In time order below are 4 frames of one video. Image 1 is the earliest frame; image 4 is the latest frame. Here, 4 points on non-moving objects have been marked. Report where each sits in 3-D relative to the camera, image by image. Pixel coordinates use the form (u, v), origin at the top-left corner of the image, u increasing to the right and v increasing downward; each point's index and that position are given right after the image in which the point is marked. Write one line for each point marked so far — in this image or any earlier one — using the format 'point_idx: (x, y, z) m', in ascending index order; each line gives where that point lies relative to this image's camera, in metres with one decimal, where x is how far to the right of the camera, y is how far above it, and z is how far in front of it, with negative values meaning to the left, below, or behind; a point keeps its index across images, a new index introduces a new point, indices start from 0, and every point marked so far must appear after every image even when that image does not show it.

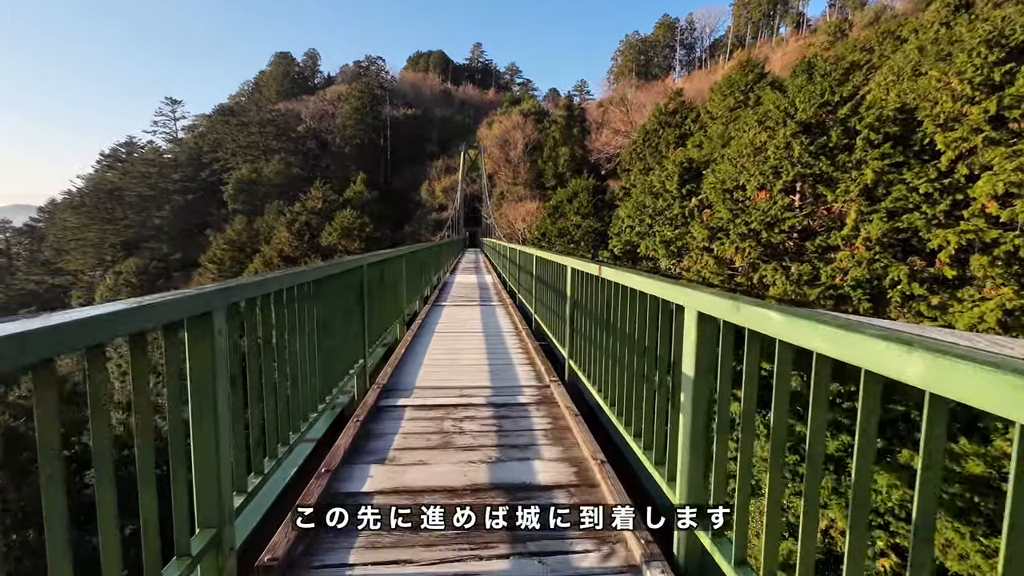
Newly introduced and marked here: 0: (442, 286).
0: (-1.3, 0.0, +9.0) m
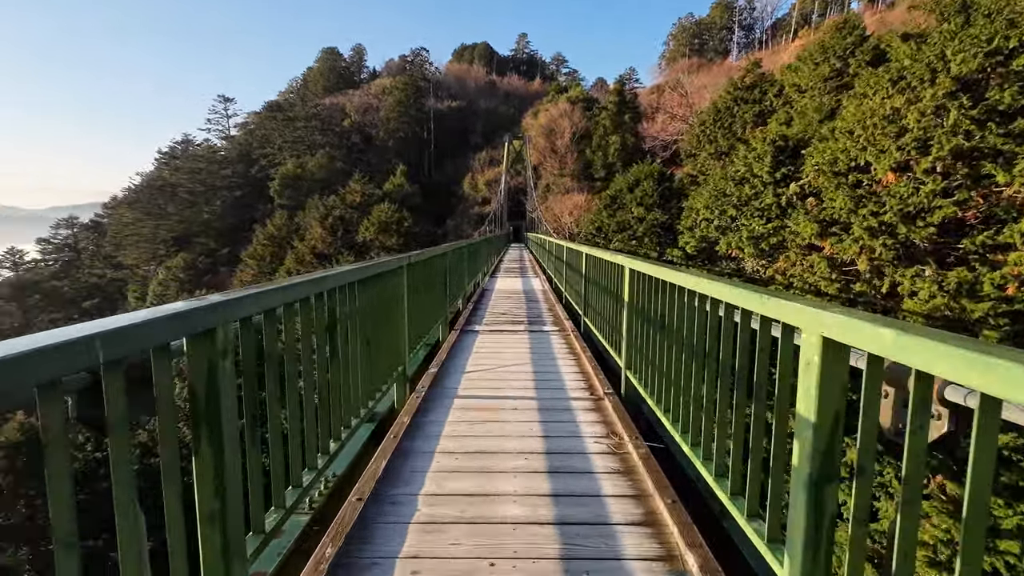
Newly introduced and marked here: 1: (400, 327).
0: (-0.5, 0.0, +7.9) m
1: (-0.6, -0.2, +2.5) m
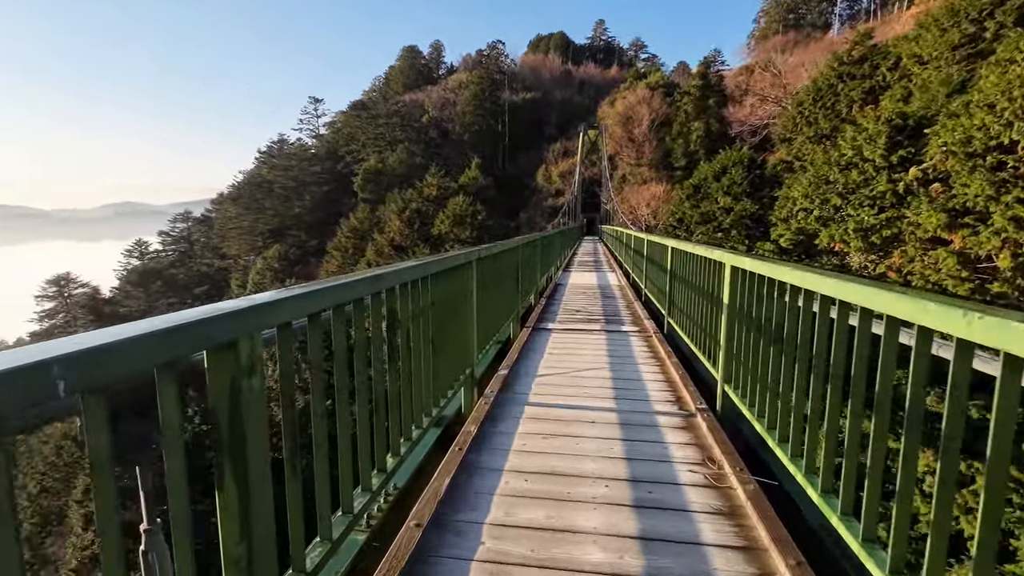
0: (+0.7, +0.1, +7.7) m
1: (-0.2, -0.2, +2.4) m
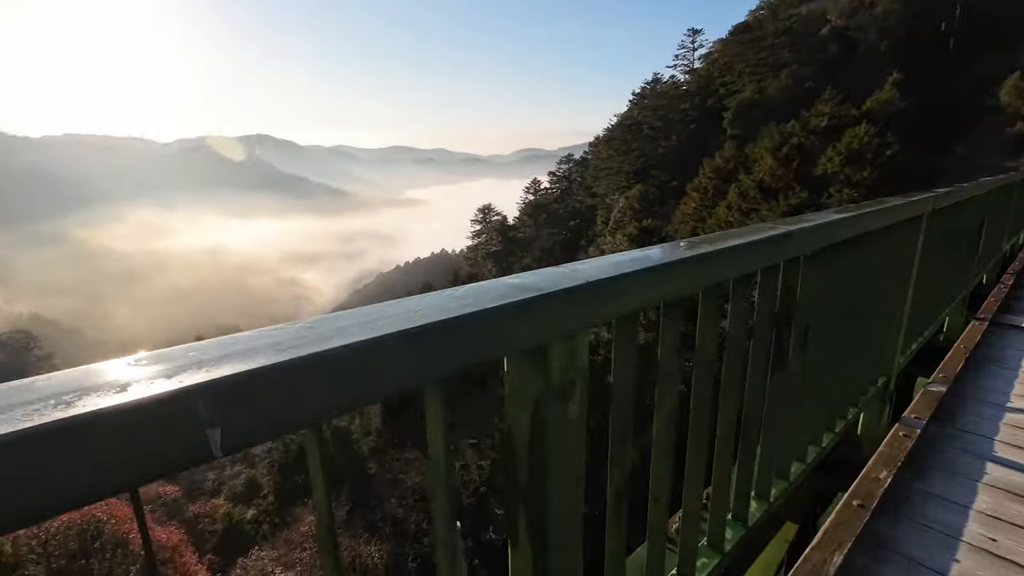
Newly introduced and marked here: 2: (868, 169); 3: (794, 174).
0: (+5.3, +0.4, +5.1) m
1: (+1.3, -0.1, +1.7) m
2: (+13.2, +4.5, +18.1) m
3: (+11.7, +4.7, +20.1) m
